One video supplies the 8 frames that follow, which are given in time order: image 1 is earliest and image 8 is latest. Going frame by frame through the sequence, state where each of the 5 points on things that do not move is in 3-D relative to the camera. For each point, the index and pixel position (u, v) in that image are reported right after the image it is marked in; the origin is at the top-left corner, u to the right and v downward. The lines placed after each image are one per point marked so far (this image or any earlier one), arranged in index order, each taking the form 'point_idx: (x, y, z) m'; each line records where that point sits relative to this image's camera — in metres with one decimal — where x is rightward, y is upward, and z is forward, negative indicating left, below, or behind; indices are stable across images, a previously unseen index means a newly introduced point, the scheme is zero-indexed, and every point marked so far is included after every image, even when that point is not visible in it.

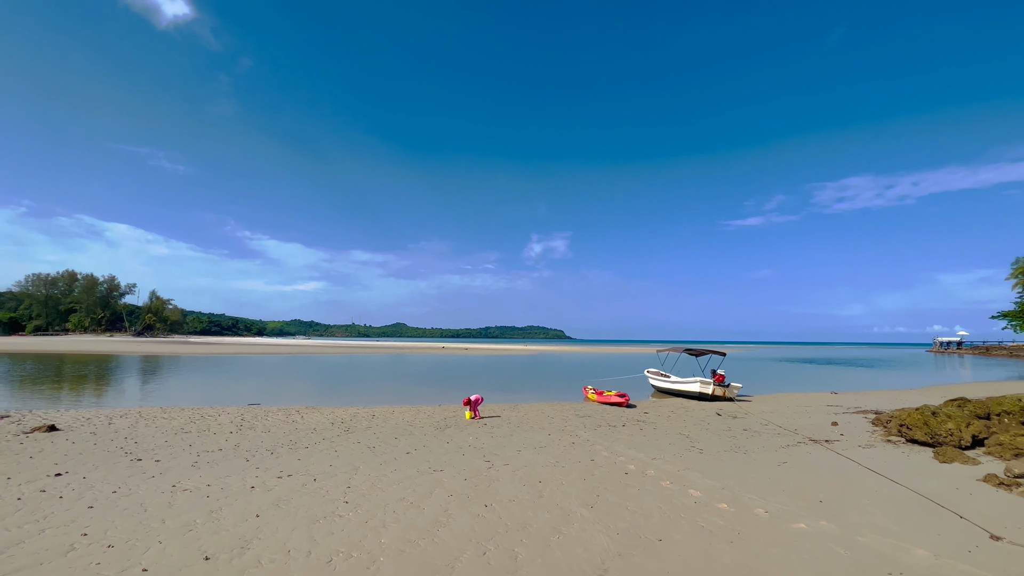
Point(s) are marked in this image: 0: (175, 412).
0: (-12.9, -4.8, +17.4) m
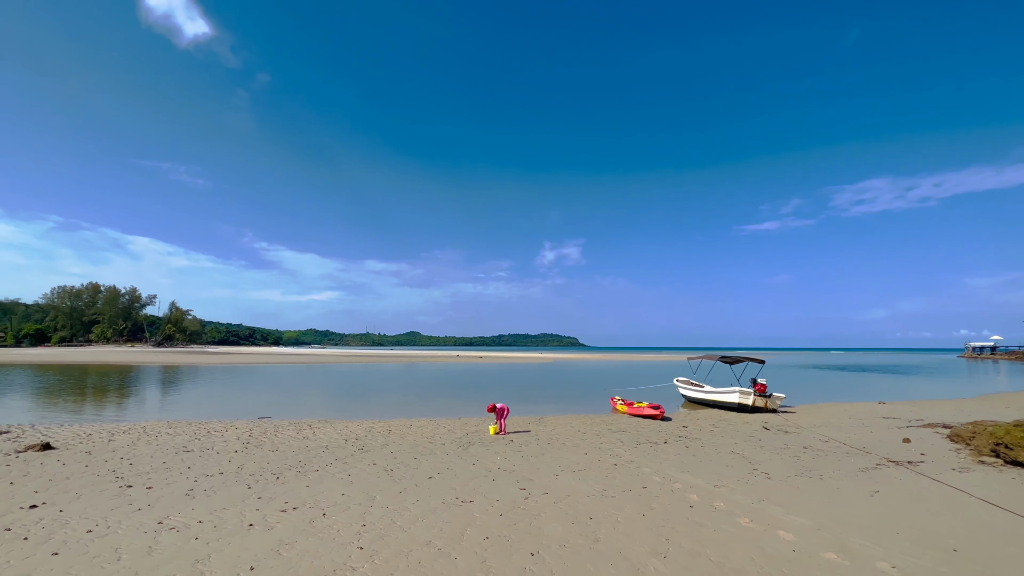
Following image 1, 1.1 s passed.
0: (-12.0, -5.1, +16.4) m
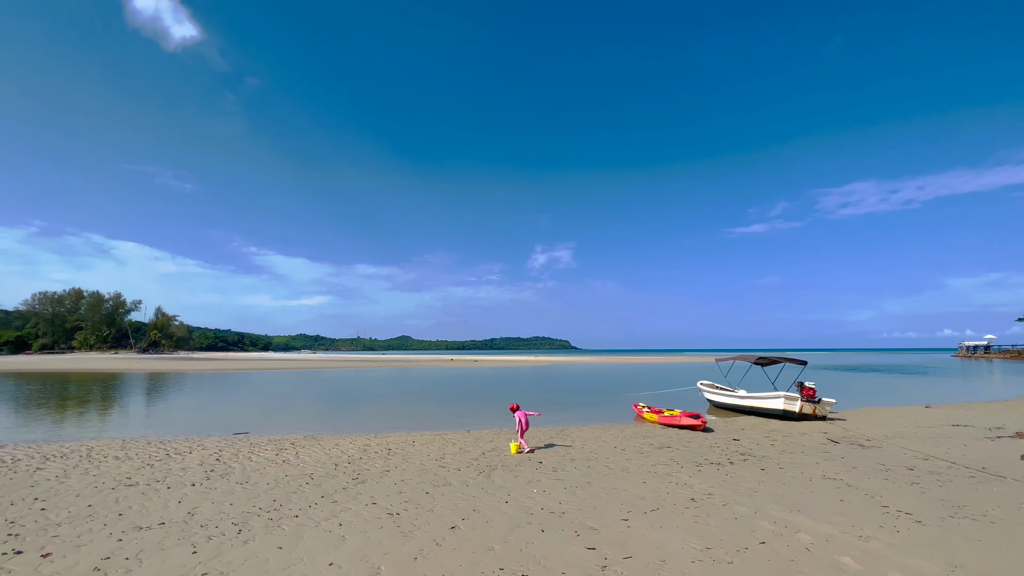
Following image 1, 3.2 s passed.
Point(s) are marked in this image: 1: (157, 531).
0: (-11.3, -4.8, +13.6) m
1: (-5.4, -3.7, +6.8) m
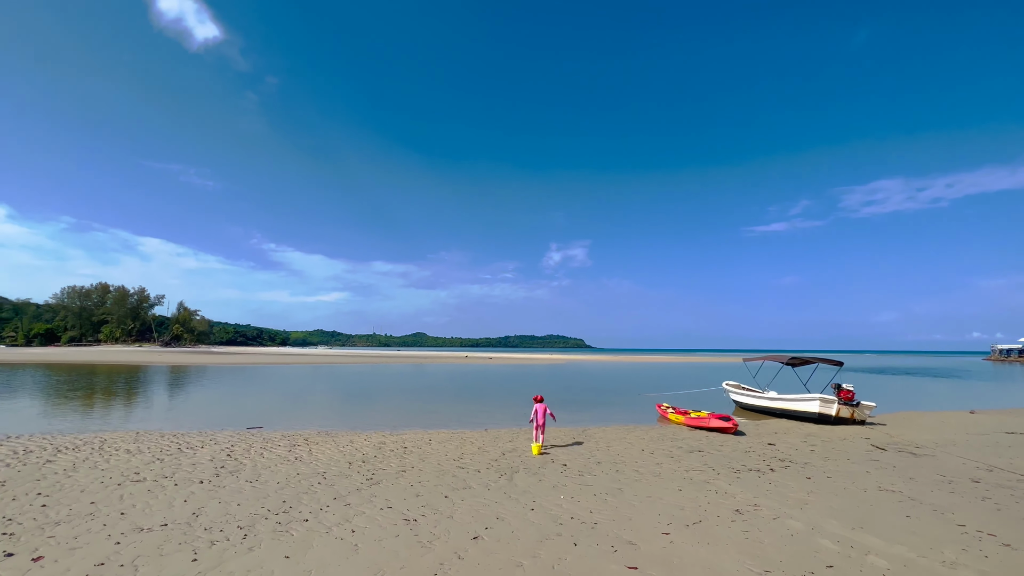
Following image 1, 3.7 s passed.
0: (-10.7, -4.5, +13.3) m
1: (-5.0, -3.5, +6.3) m
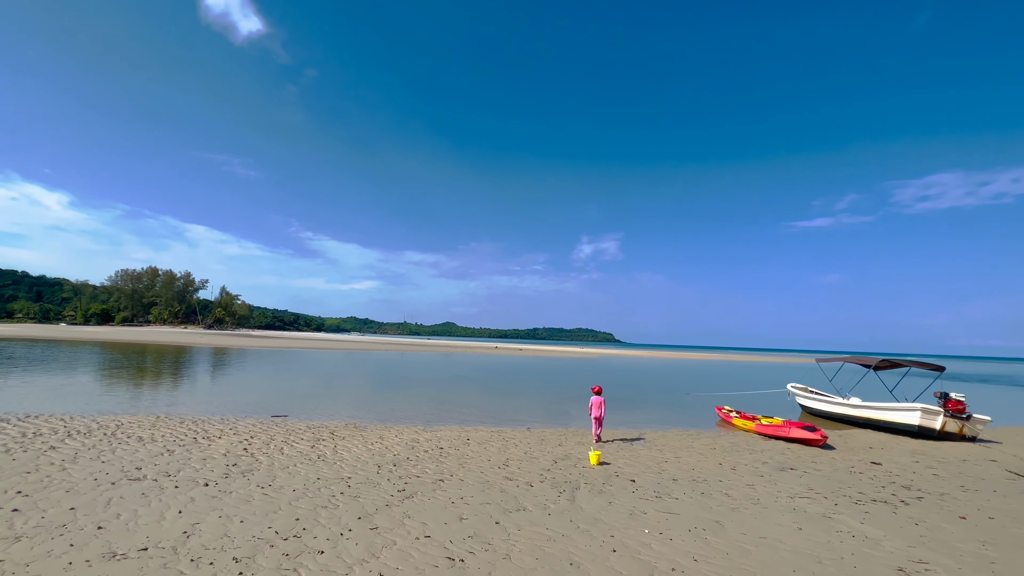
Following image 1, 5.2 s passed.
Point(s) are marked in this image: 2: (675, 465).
0: (-9.3, -3.8, +12.2) m
1: (-4.1, -3.0, +4.8) m
2: (+3.8, -4.1, +10.4) m
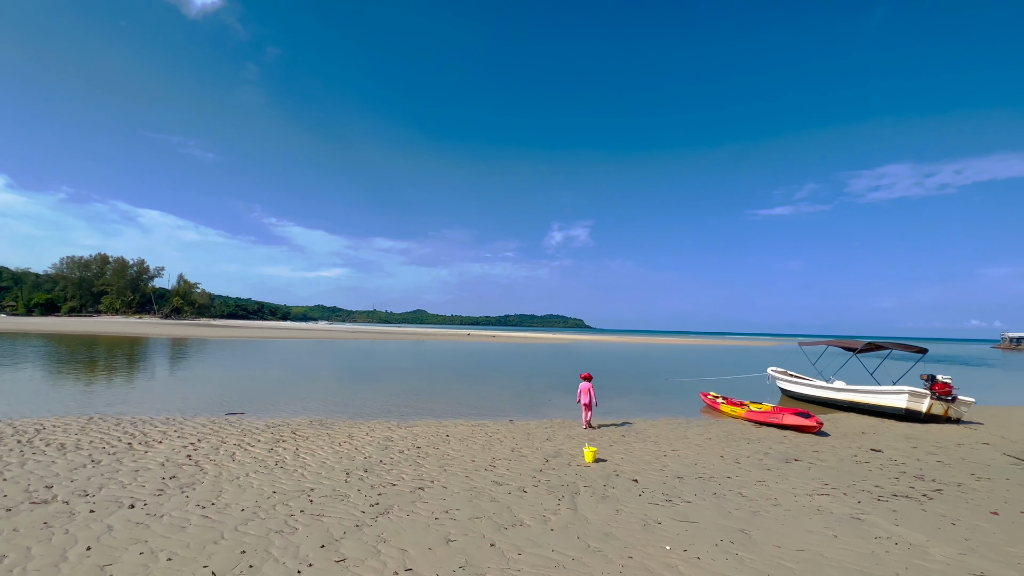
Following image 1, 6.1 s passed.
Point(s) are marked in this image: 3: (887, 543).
0: (-9.7, -3.4, +10.5) m
1: (-4.0, -2.7, +3.5) m
2: (+3.5, -3.7, +9.6) m
3: (+4.7, -3.2, +5.6) m
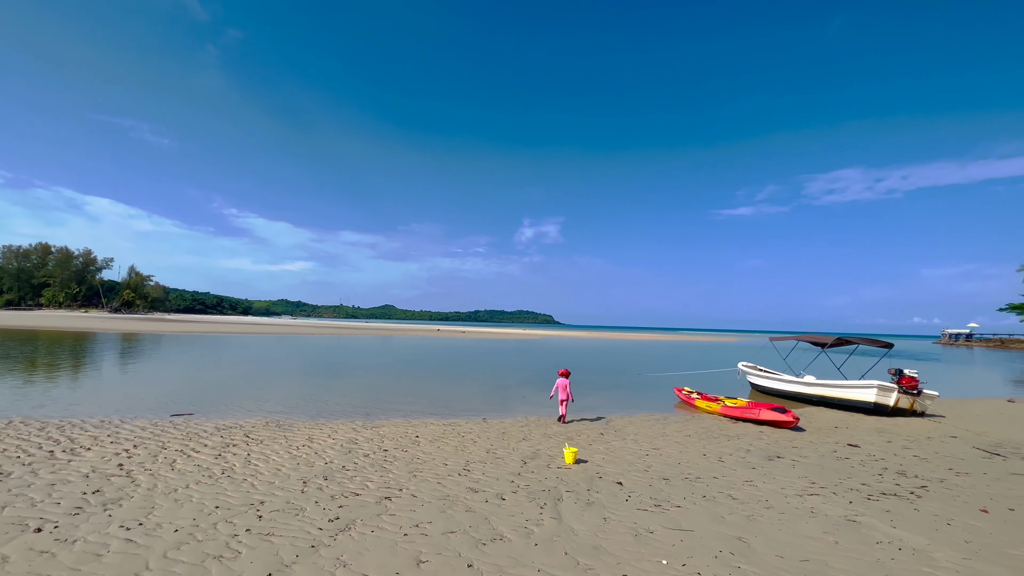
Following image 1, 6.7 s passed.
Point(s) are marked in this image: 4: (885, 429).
0: (-10.2, -3.1, +9.2) m
1: (-4.1, -2.6, +2.6) m
2: (+3.0, -3.5, +9.2) m
3: (+4.4, -3.0, +5.3) m
4: (+10.6, -4.0, +12.8) m
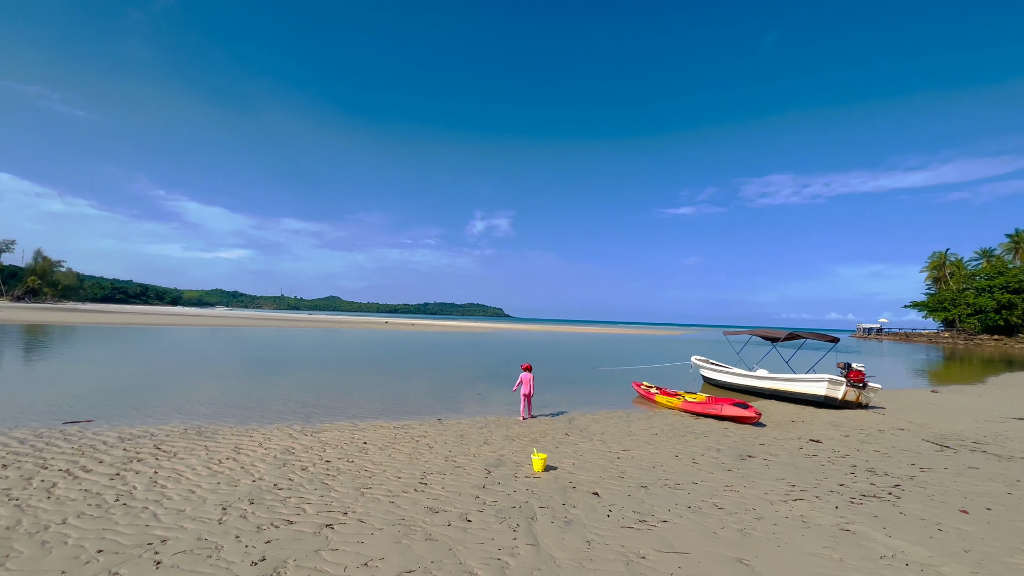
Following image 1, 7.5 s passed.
0: (-10.9, -2.8, +7.2) m
1: (-4.0, -2.4, +1.3) m
2: (+2.3, -3.3, +8.6) m
3: (+4.1, -3.0, +4.8) m
4: (+9.4, -3.9, +13.0) m
